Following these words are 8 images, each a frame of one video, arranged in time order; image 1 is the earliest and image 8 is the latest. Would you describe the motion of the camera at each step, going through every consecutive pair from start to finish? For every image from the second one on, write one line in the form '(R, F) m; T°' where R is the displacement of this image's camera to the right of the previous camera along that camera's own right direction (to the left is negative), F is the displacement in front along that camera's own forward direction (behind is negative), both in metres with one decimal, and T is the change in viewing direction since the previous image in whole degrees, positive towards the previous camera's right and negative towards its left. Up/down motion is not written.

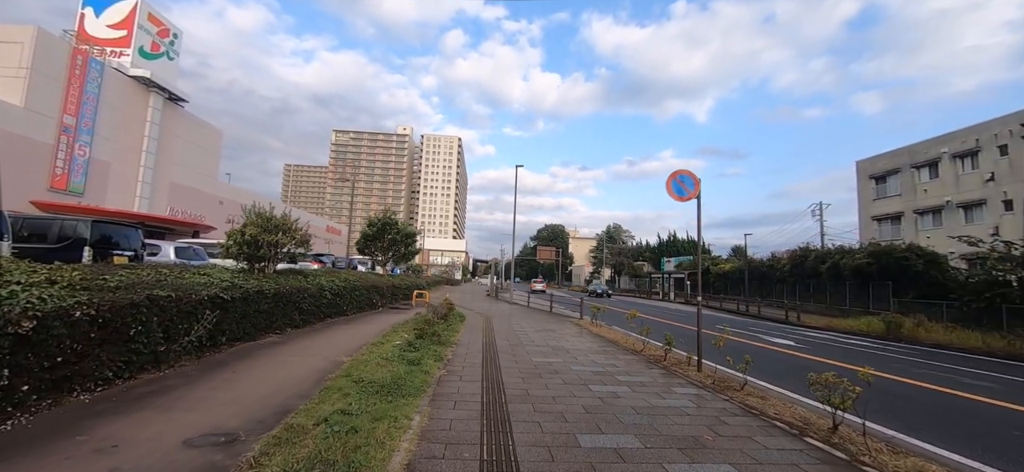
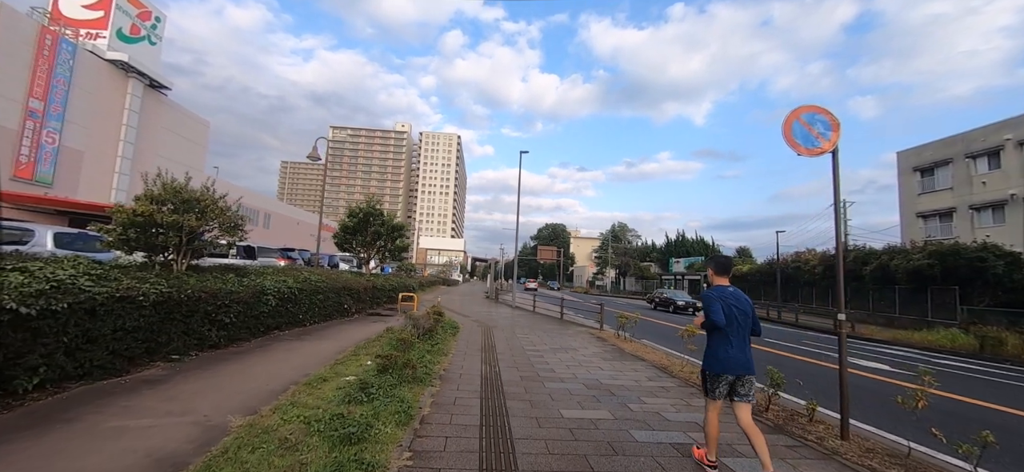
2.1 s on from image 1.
(-0.3, +3.2) m; 0°
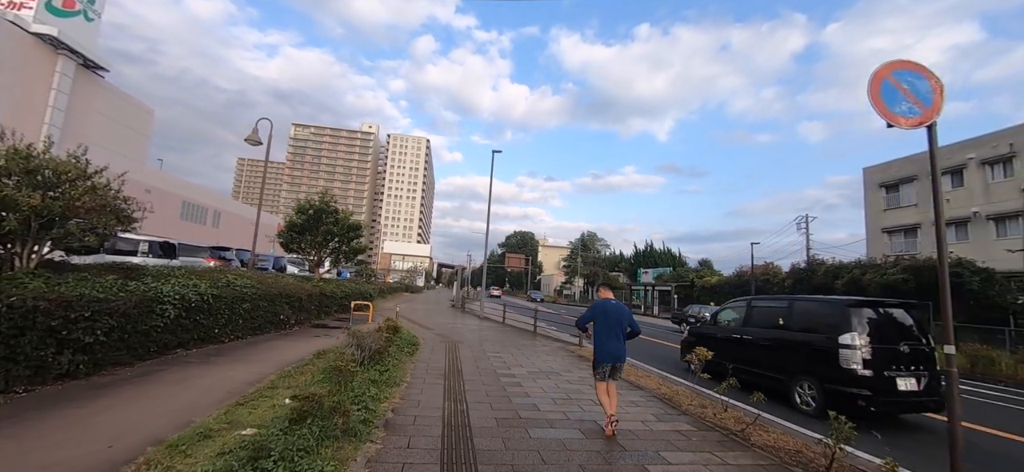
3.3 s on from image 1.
(-0.1, +1.7) m; +5°
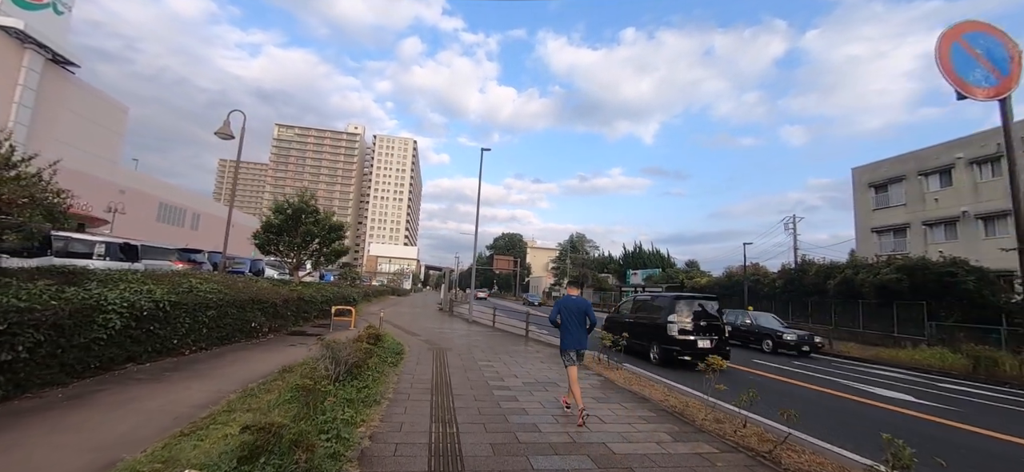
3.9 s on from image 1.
(-0.1, +0.7) m; +2°
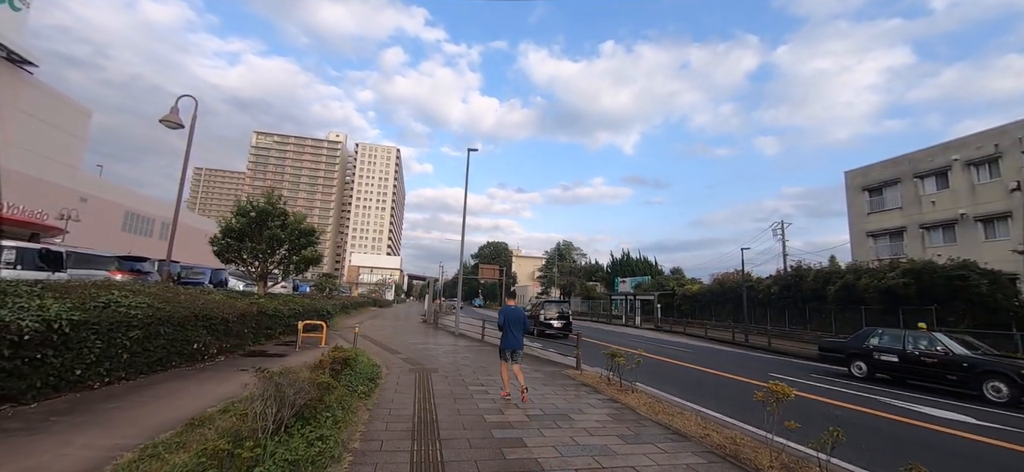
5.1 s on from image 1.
(-0.3, +1.4) m; +2°
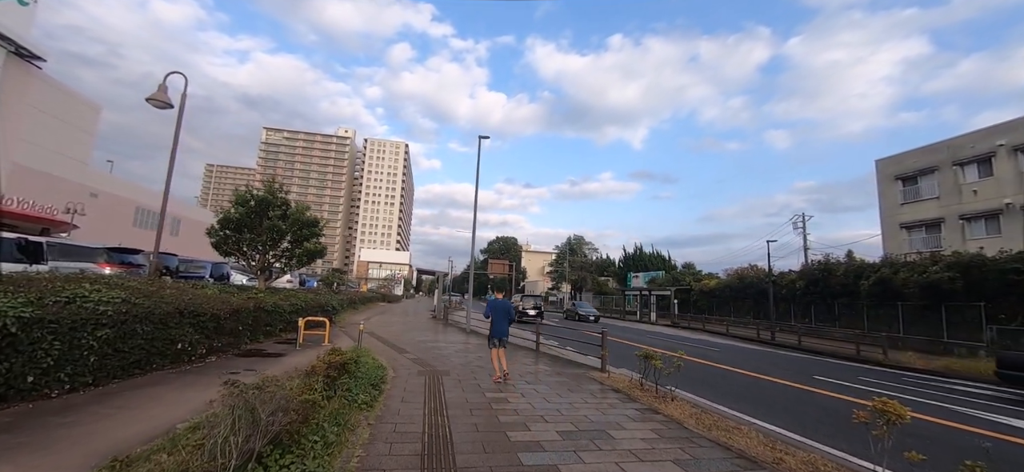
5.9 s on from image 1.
(-0.2, +1.0) m; -1°
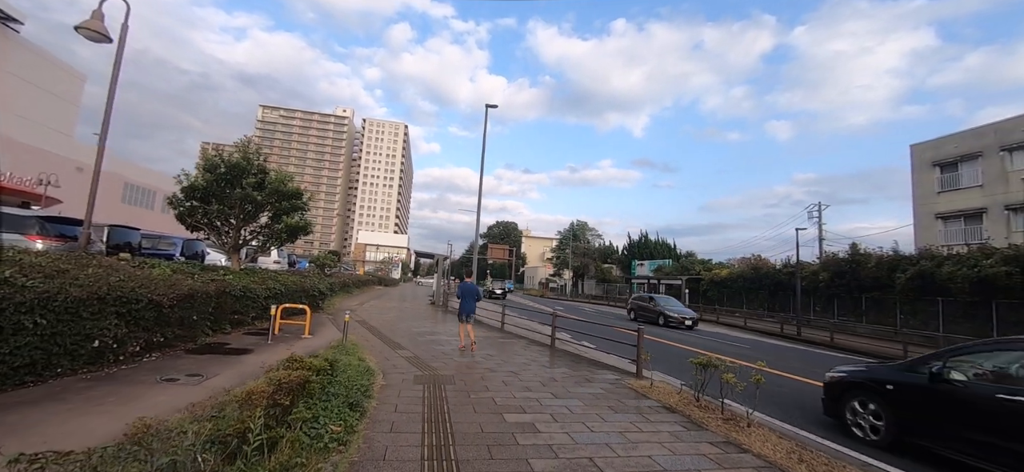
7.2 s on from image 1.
(-0.4, +1.8) m; 0°
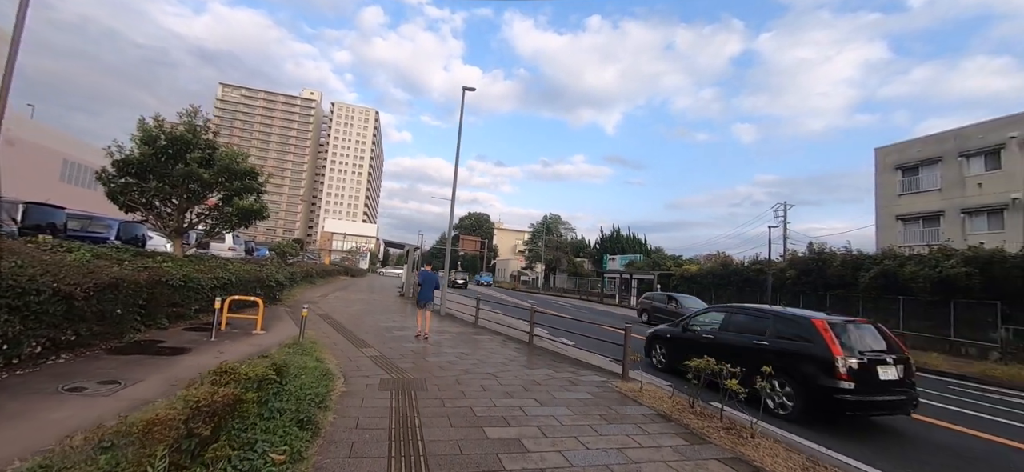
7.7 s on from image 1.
(-0.2, +0.7) m; +4°
